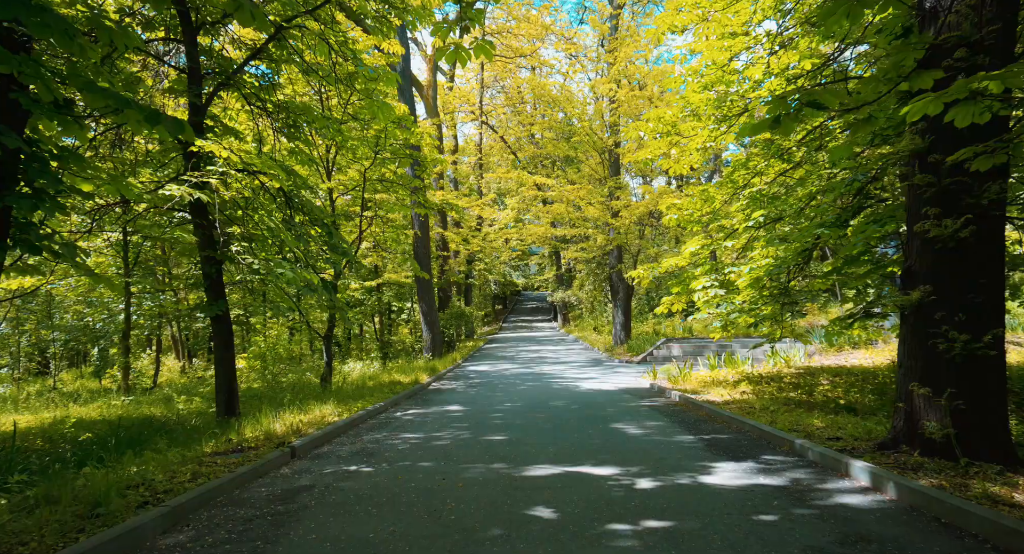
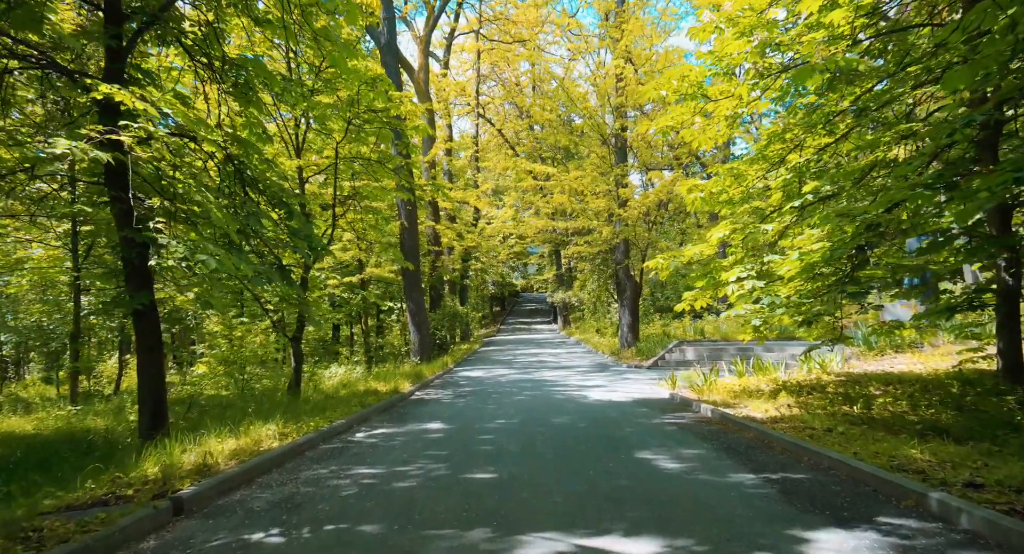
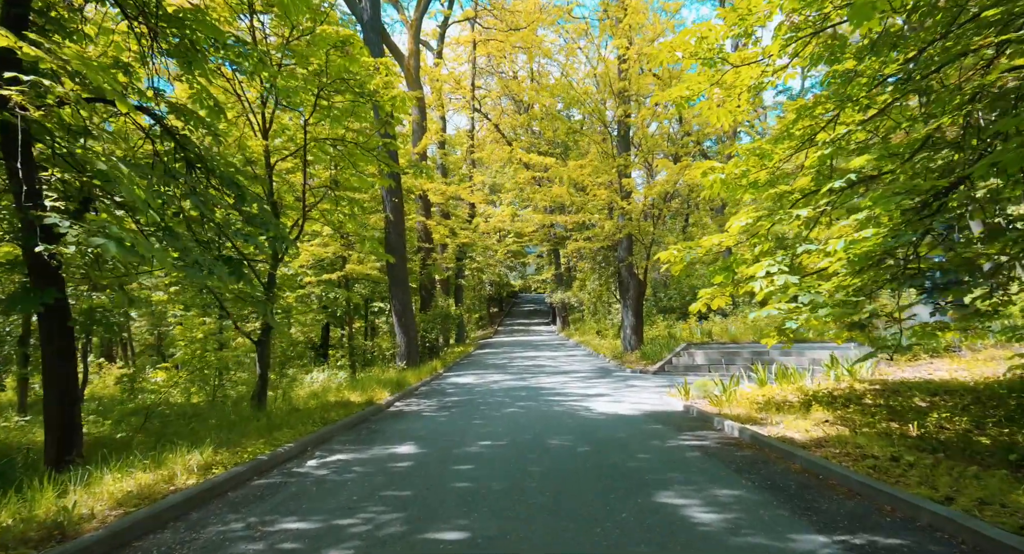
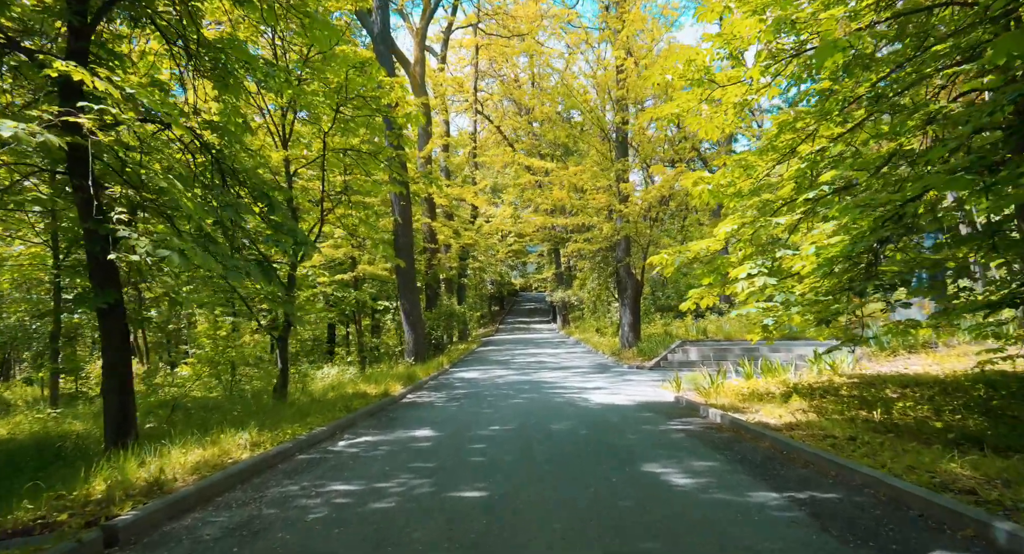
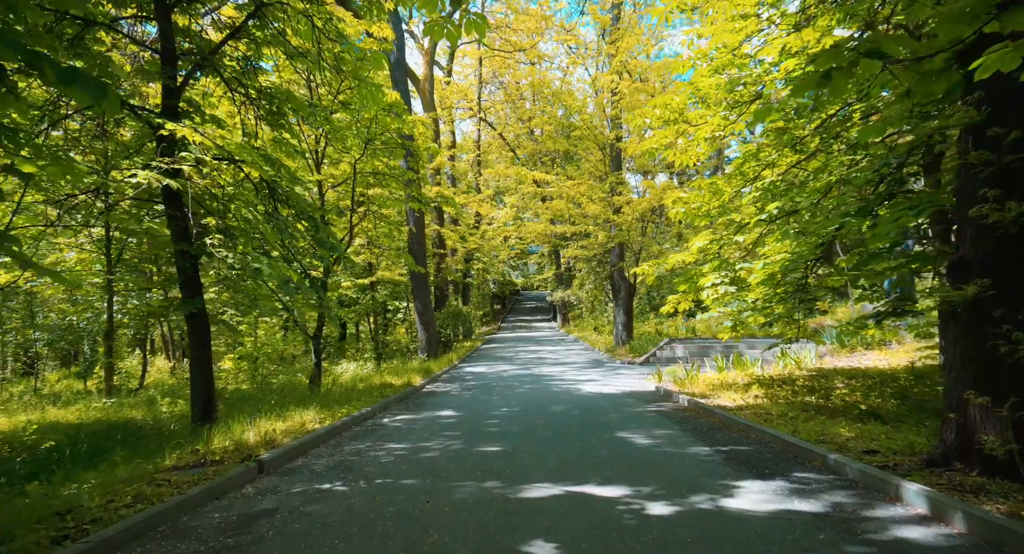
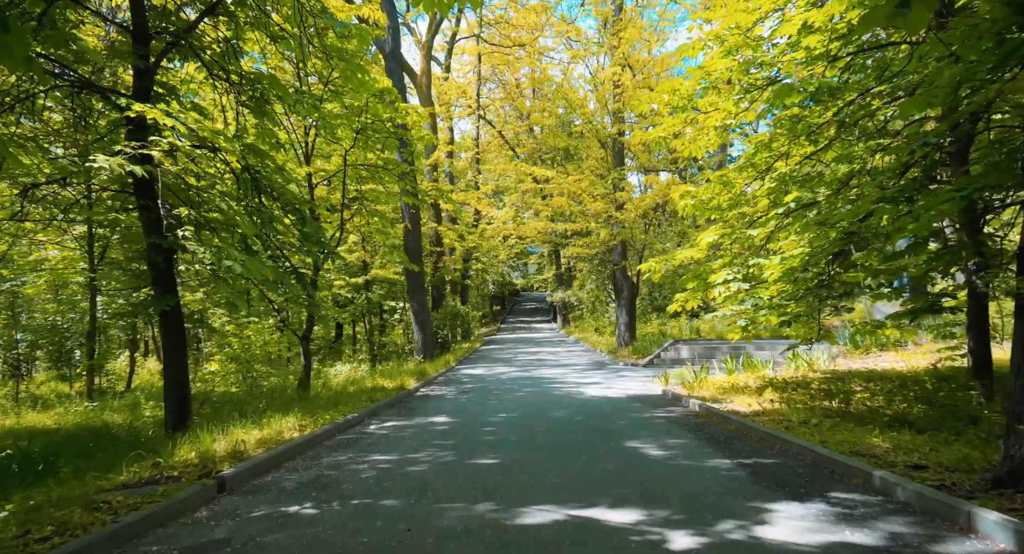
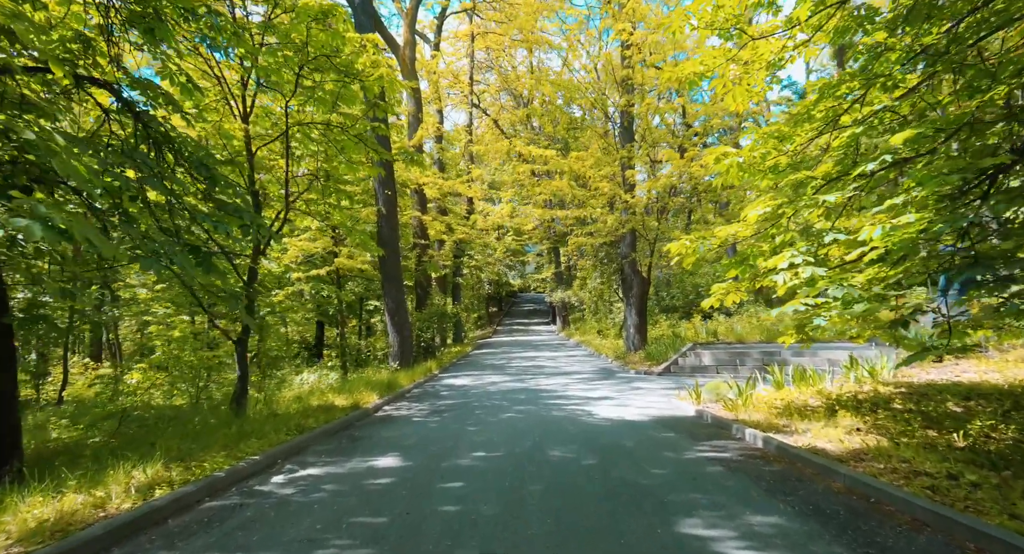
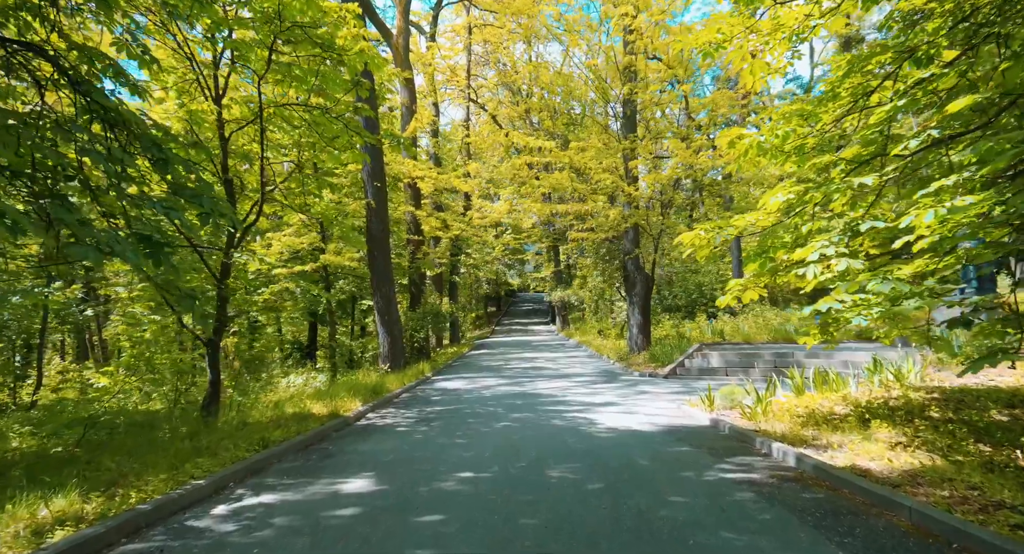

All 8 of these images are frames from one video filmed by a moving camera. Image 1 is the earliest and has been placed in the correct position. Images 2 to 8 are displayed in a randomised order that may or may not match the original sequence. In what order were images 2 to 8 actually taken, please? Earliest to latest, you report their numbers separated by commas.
5, 6, 2, 4, 3, 7, 8
